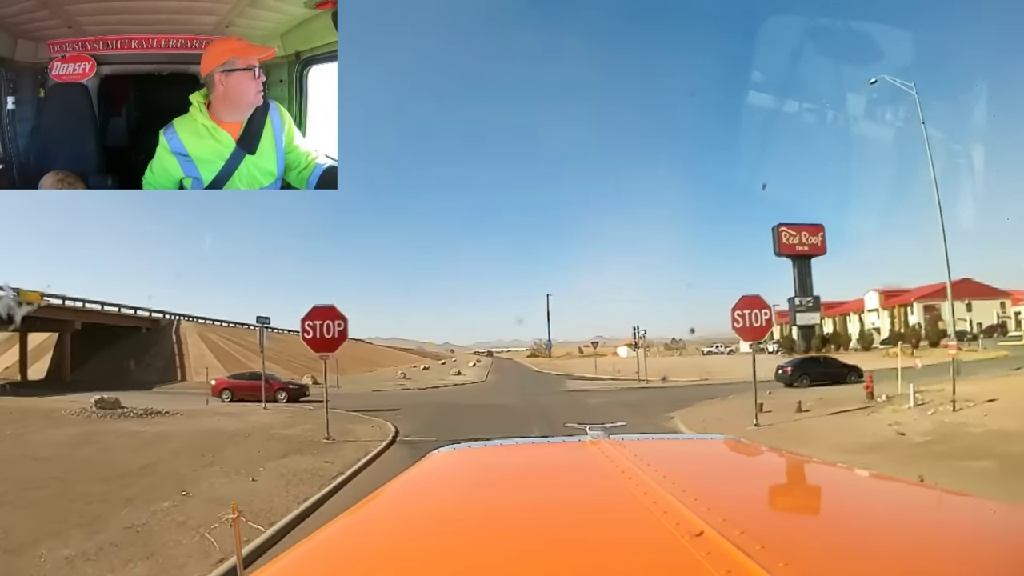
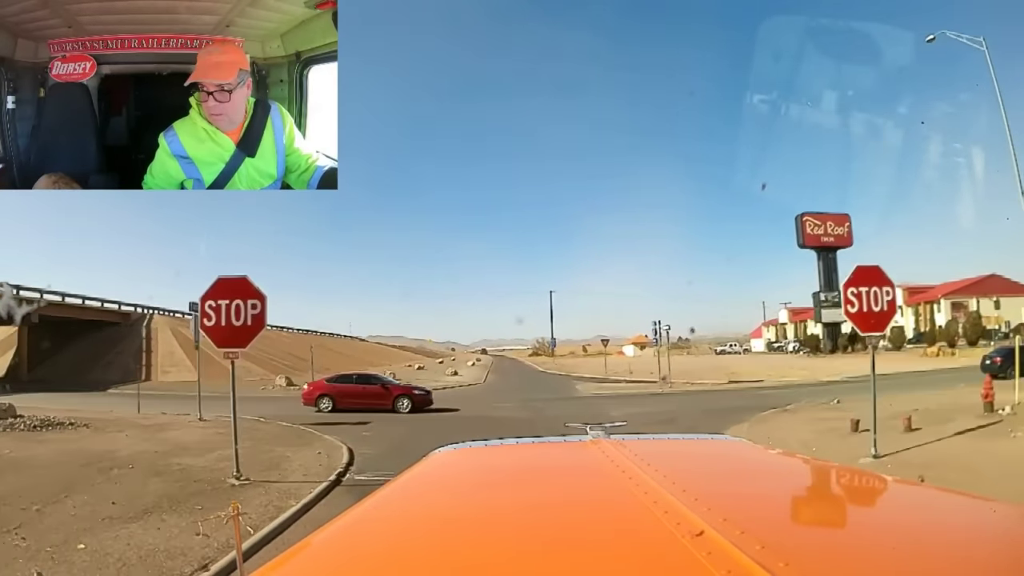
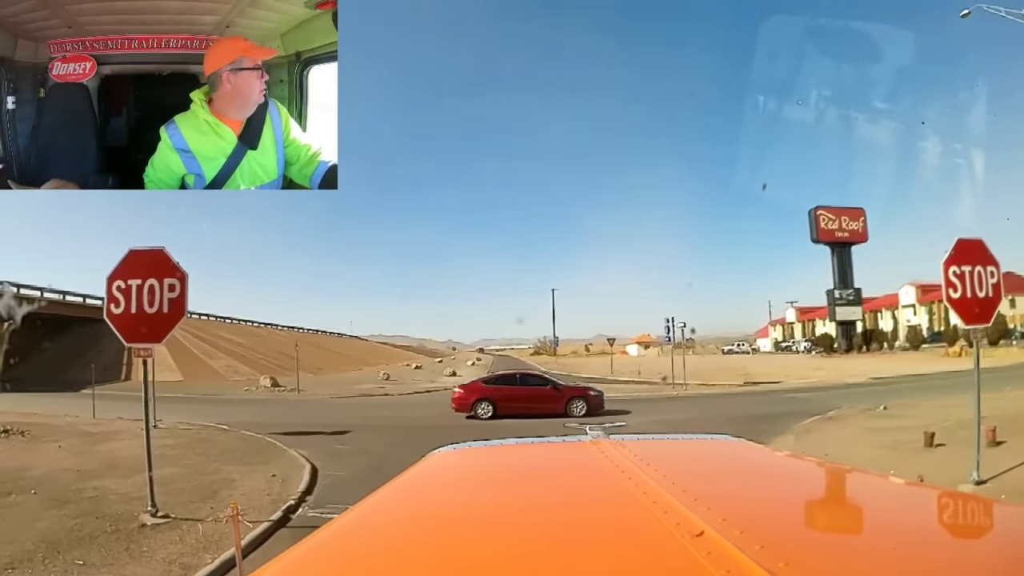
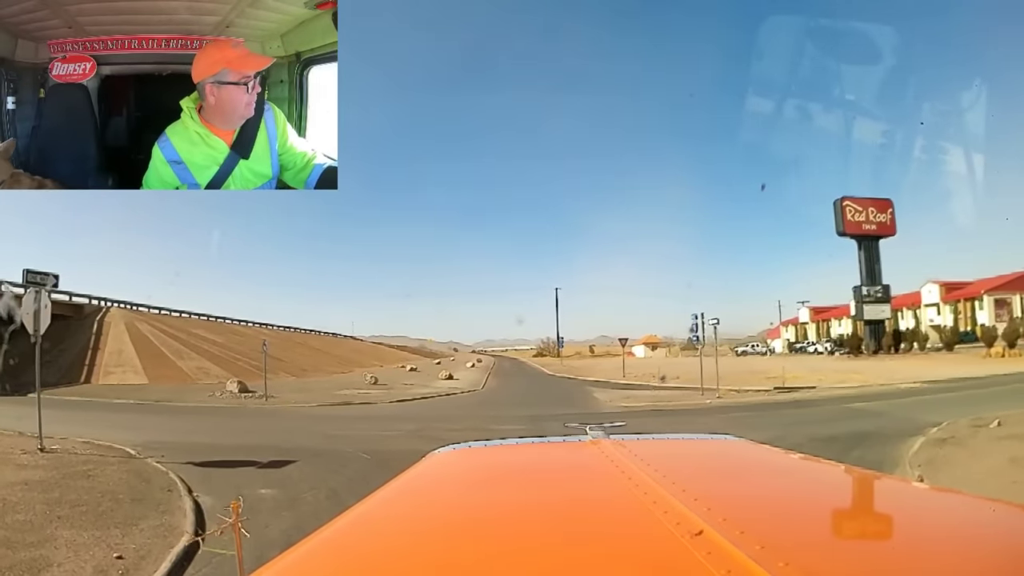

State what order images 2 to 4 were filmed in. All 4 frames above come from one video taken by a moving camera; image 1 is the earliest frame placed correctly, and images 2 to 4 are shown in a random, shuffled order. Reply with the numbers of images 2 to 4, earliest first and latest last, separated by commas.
2, 3, 4
